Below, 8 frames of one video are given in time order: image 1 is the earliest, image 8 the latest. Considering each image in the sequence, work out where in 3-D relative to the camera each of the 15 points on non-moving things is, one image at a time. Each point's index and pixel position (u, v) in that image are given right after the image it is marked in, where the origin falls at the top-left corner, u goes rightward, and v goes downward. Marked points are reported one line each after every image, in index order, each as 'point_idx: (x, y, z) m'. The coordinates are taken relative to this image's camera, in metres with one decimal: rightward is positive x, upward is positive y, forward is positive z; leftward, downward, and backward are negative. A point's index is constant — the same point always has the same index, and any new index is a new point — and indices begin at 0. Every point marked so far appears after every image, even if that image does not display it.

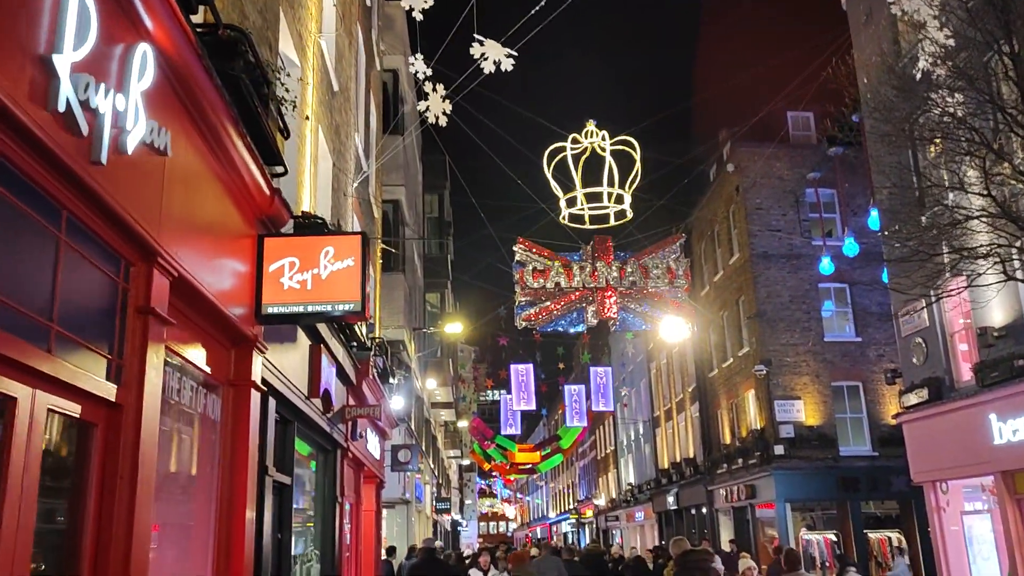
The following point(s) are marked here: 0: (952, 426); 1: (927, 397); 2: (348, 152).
0: (+7.1, -2.2, +14.0) m
1: (+6.9, -1.8, +14.4) m
2: (-2.3, +1.9, +12.0) m
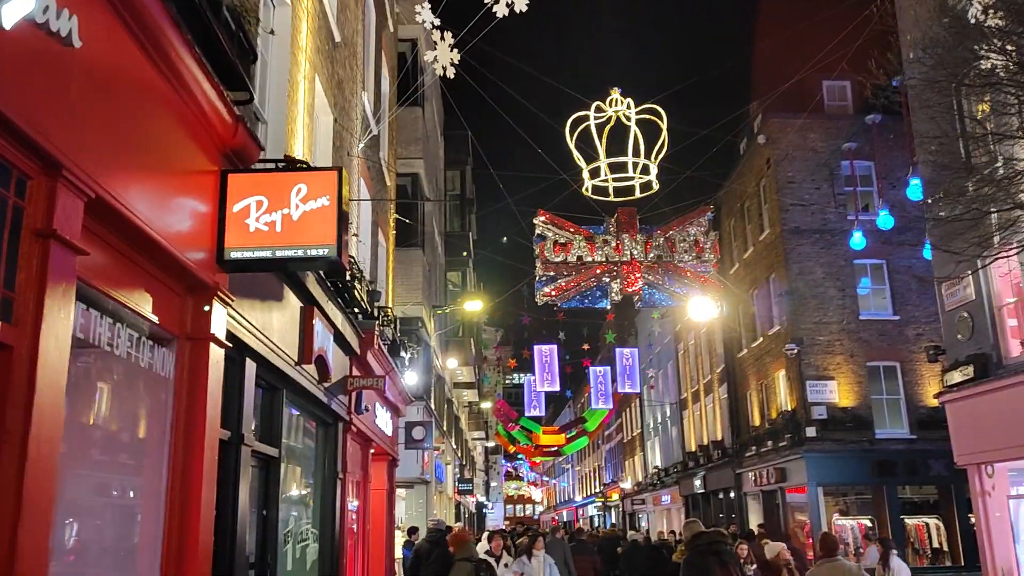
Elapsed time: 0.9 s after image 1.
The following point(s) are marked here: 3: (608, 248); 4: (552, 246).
0: (+7.3, -1.8, +13.1) m
1: (+7.2, -1.3, +13.5) m
2: (-2.1, +2.3, +11.3) m
3: (+2.1, +0.9, +19.2) m
4: (+0.9, +1.0, +19.2) m
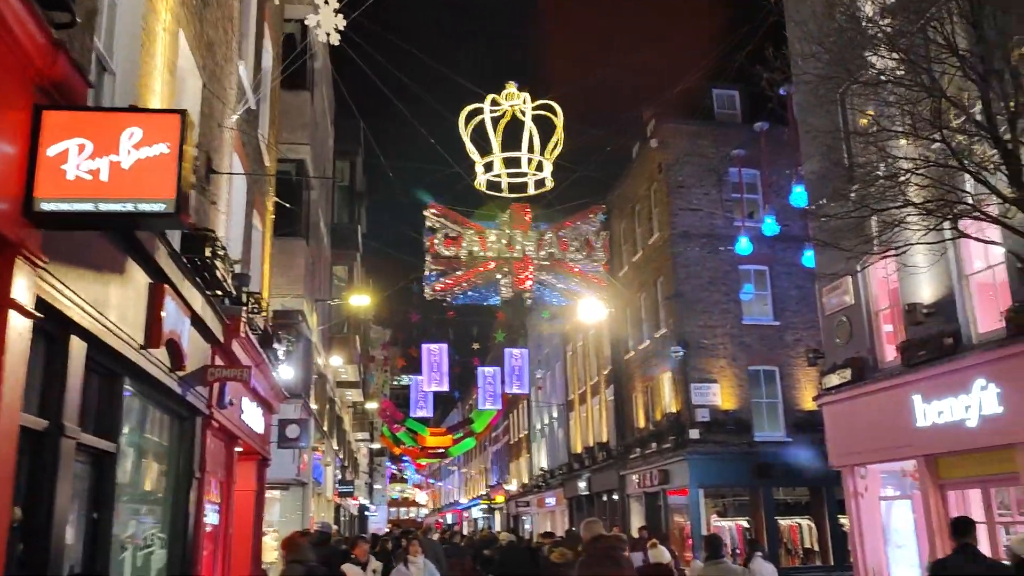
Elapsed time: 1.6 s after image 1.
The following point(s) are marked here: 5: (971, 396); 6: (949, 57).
0: (+5.5, -1.9, +13.4) m
1: (+5.4, -1.4, +13.8) m
2: (-3.4, +2.5, +10.4) m
3: (-0.3, +0.9, +18.8) m
4: (-1.5, +1.1, +18.7) m
5: (+5.9, -1.4, +11.1) m
6: (+4.2, +2.2, +8.3) m
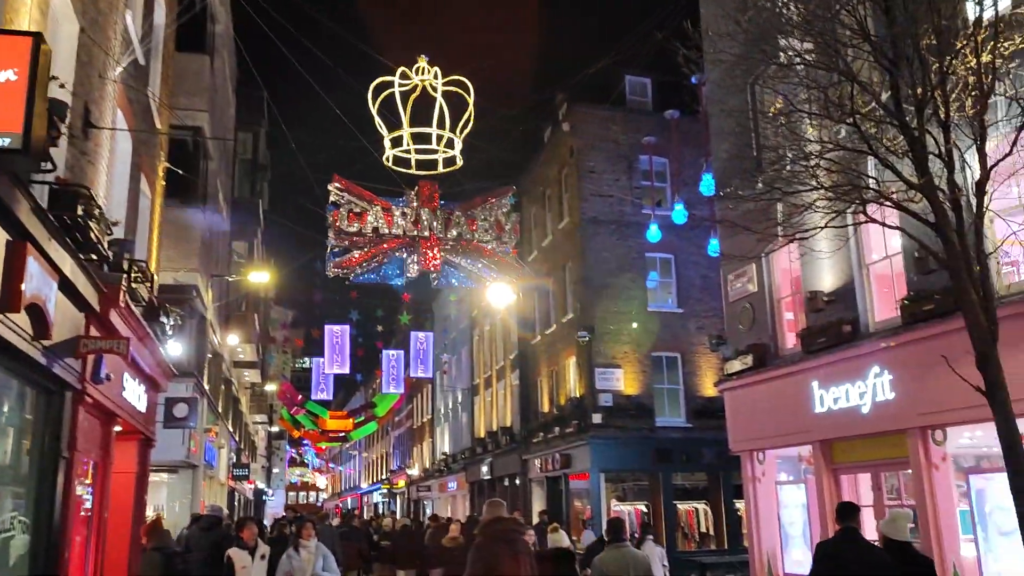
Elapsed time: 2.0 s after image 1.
0: (+4.0, -1.7, +13.6) m
1: (+3.8, -1.2, +13.9) m
2: (-4.4, +2.9, +9.6) m
3: (-2.3, +1.4, +18.3) m
4: (-3.4, +1.5, +18.0) m
5: (+4.7, -1.2, +11.3) m
6: (+3.4, +2.4, +8.4) m
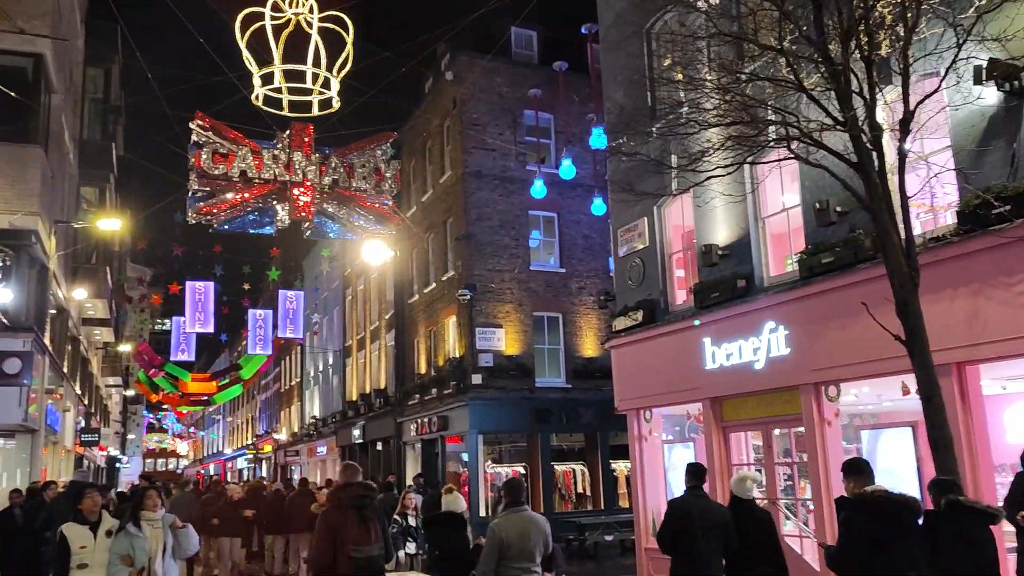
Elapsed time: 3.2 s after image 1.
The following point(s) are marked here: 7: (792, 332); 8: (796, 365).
0: (+2.2, -1.0, +13.2) m
1: (+2.0, -0.5, +13.5) m
2: (-5.5, +3.6, +7.9) m
3: (-4.6, +2.4, +16.9) m
4: (-5.7, +2.5, +16.4) m
5: (+3.2, -0.6, +11.1) m
6: (+2.4, +2.9, +7.8) m
7: (+3.4, -0.5, +10.7) m
8: (+3.5, -0.9, +10.5) m
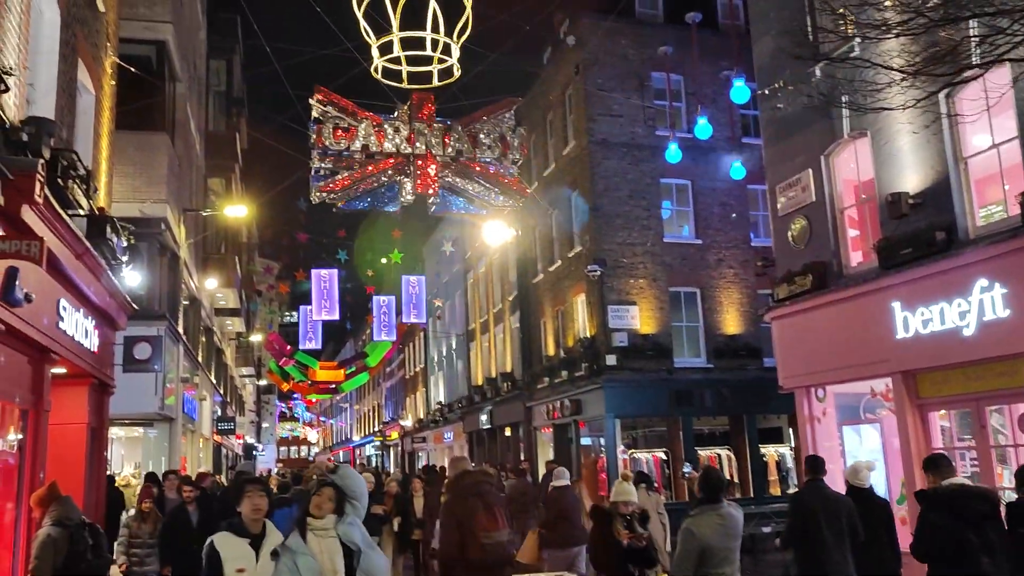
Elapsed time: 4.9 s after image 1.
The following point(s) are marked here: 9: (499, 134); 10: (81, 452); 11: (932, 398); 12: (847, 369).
0: (+4.3, -0.4, +11.6) m
1: (+4.1, 0.0, +11.9) m
2: (-4.2, +3.8, +7.3) m
3: (-2.1, +2.8, +16.0) m
4: (-3.3, +2.9, +15.8) m
5: (+5.0, -0.1, +9.4) m
6: (+3.7, +3.3, +6.2) m
7: (+5.1, 0.0, +8.9) m
8: (+5.1, -0.4, +8.8) m
9: (-0.3, +3.0, +17.1) m
10: (-5.2, -2.0, +10.5) m
11: (+4.9, -1.3, +10.2) m
12: (+4.4, -1.1, +11.3) m
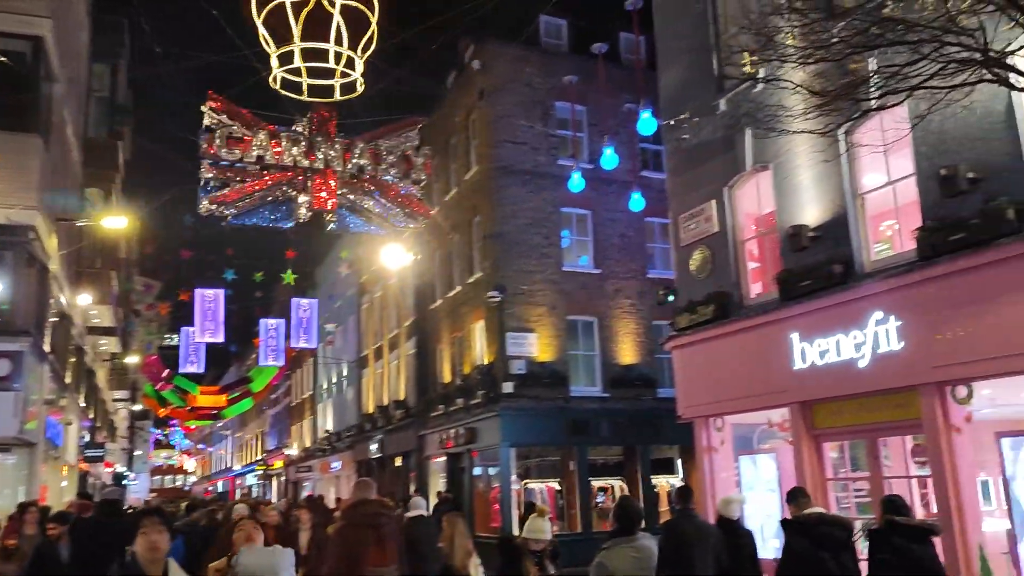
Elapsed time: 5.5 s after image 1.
0: (+3.0, -0.8, +11.7) m
1: (+2.7, -0.4, +12.0) m
2: (-4.8, +3.8, +6.5) m
3: (-3.8, +2.4, +15.4) m
4: (-5.0, +2.6, +15.0) m
5: (+3.9, -0.5, +9.5) m
6: (+3.1, +3.1, +6.3) m
7: (+4.1, -0.4, +9.1) m
8: (+4.2, -0.8, +9.0) m
9: (-2.2, +2.6, +16.7) m
10: (-6.4, -2.1, +9.4) m
11: (+3.8, -1.7, +10.3) m
12: (+3.1, -1.5, +11.3) m
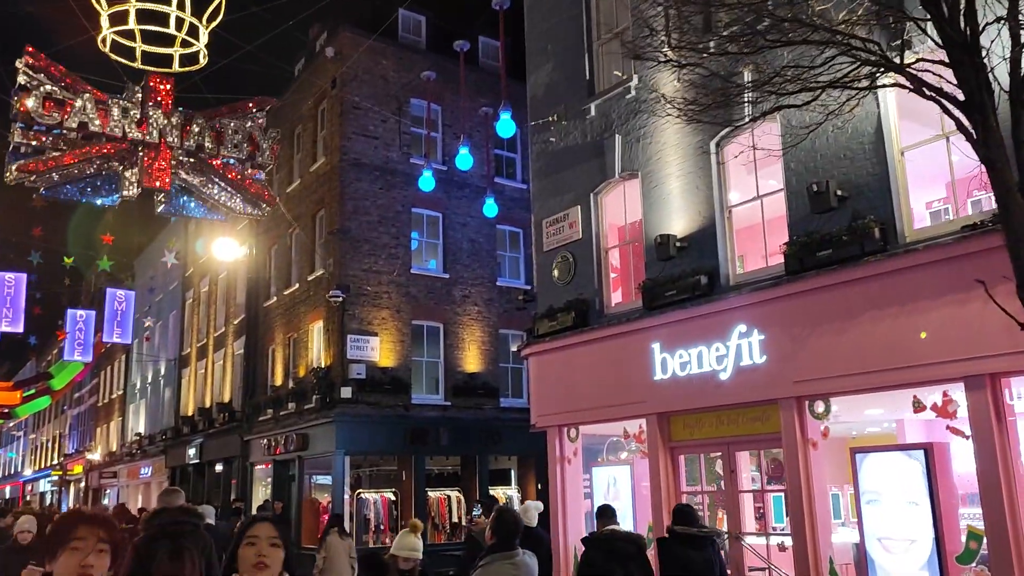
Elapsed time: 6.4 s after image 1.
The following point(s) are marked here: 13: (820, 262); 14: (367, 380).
0: (+1.0, -0.9, +11.4) m
1: (+0.8, -0.5, +11.7) m
2: (-5.3, +4.1, +4.9) m
3: (-6.2, +2.7, +13.8) m
4: (-7.2, +2.9, +13.2) m
5: (+2.4, -0.6, +9.5) m
6: (+2.4, +3.0, +6.3) m
7: (+2.7, -0.5, +9.1) m
8: (+2.7, -0.9, +9.0) m
9: (-4.8, +2.7, +15.5) m
10: (-7.7, -1.6, +7.4) m
11: (+2.0, -1.8, +10.2) m
12: (+1.2, -1.6, +11.1) m
13: (+3.0, +0.3, +8.5) m
14: (-3.2, -2.1, +19.4) m
